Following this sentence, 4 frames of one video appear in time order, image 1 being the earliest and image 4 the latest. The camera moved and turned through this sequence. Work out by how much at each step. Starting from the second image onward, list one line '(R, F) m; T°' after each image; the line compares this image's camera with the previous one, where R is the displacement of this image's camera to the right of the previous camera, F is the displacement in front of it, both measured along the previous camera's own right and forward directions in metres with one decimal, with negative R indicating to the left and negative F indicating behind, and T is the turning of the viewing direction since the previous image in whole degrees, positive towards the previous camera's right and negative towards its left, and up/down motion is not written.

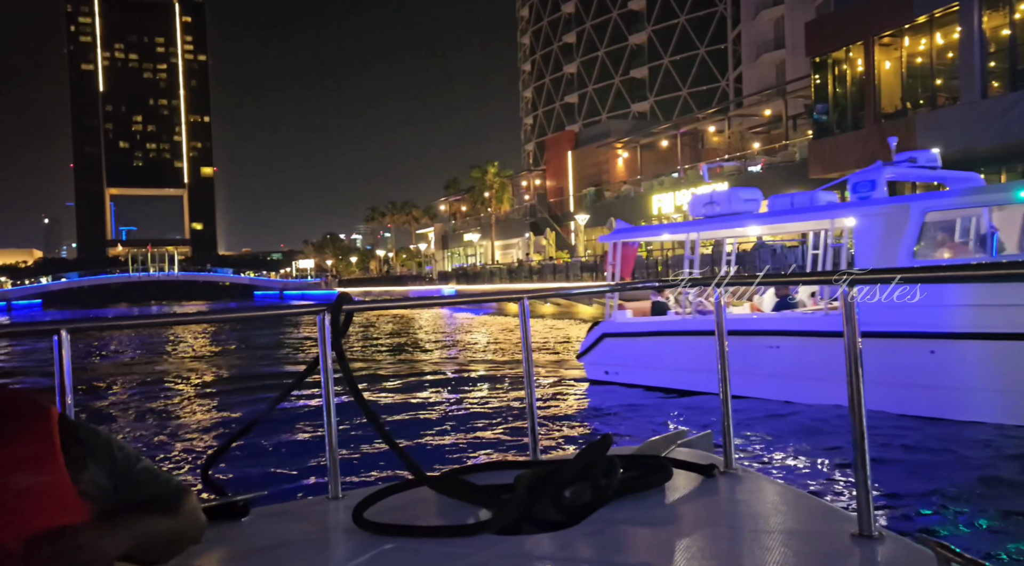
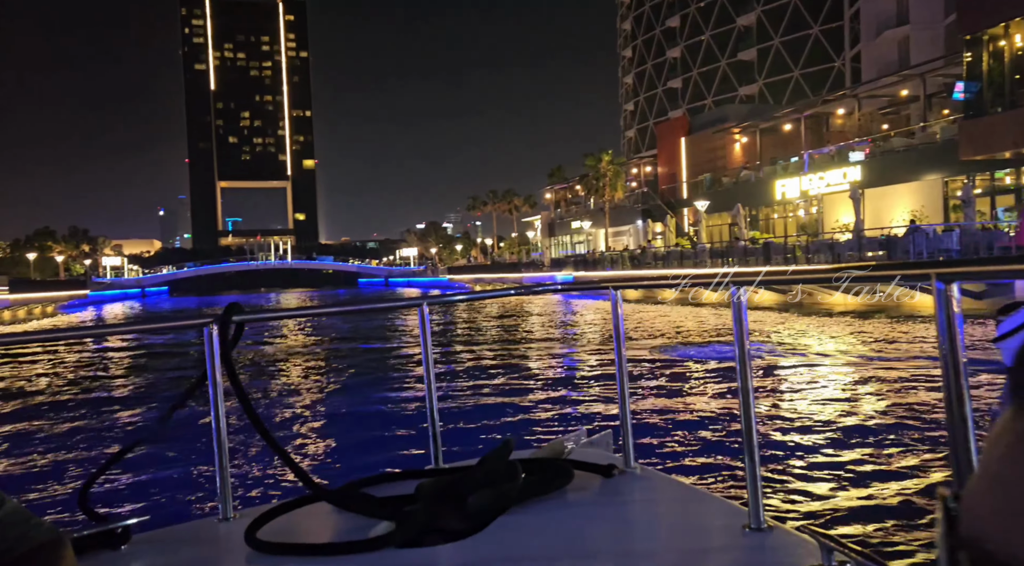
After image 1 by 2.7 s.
(+0.9, +0.1) m; -8°
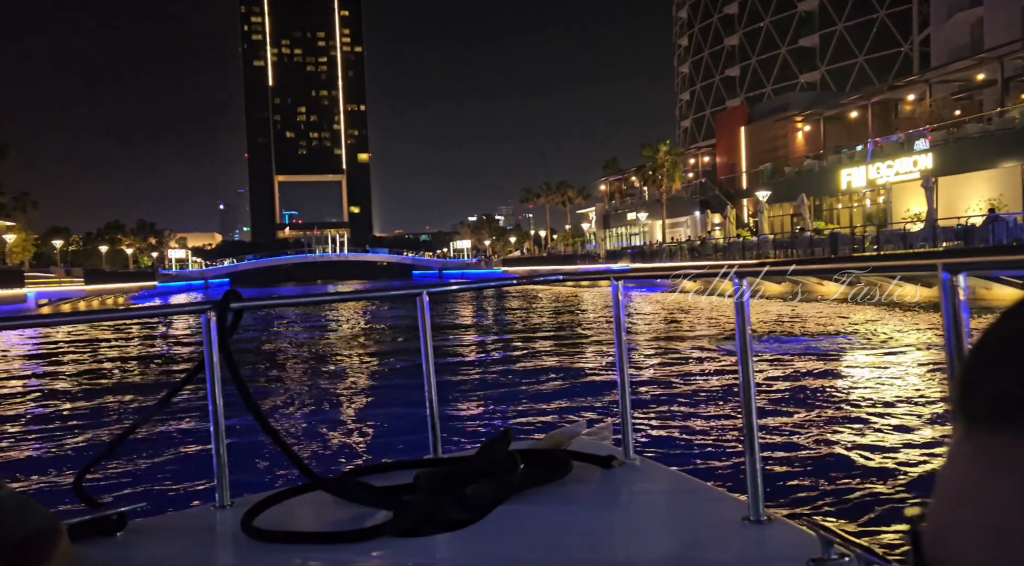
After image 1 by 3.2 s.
(+0.2, 0.0) m; -4°
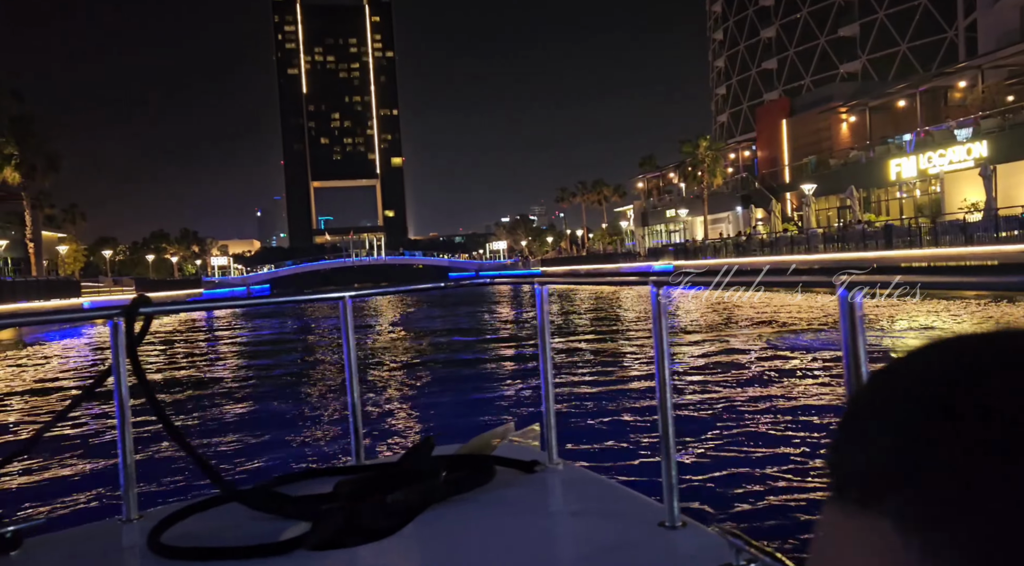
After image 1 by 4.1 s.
(+0.3, 0.0) m; -3°
